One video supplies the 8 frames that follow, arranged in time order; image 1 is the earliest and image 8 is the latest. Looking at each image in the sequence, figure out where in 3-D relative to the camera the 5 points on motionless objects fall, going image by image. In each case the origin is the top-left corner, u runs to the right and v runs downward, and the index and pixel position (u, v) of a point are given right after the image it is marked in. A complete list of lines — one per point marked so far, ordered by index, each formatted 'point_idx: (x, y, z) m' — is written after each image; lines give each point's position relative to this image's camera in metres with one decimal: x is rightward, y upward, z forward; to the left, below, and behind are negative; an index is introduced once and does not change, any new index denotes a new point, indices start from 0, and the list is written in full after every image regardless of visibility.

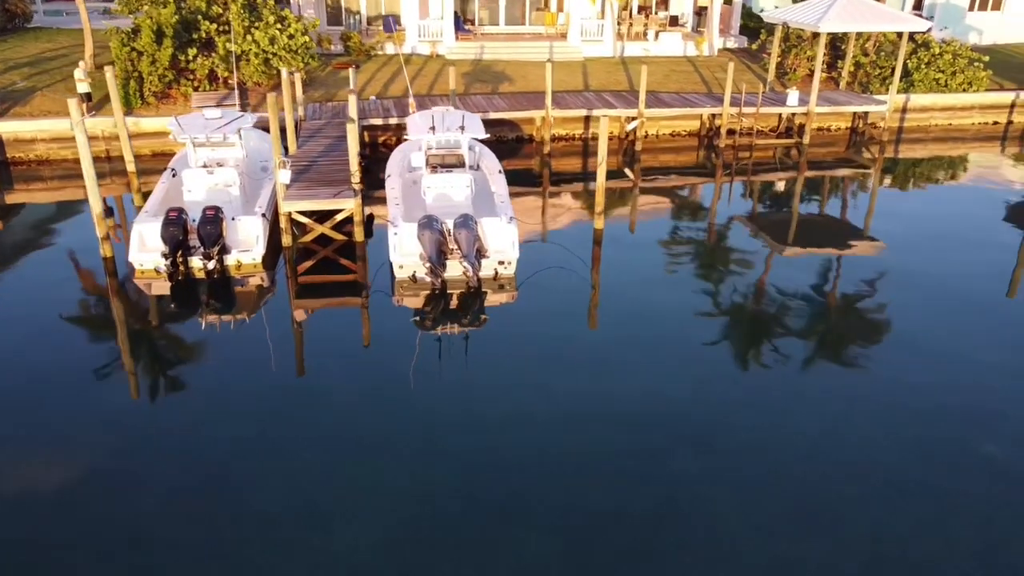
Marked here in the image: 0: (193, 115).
0: (-5.9, +3.3, +15.1) m
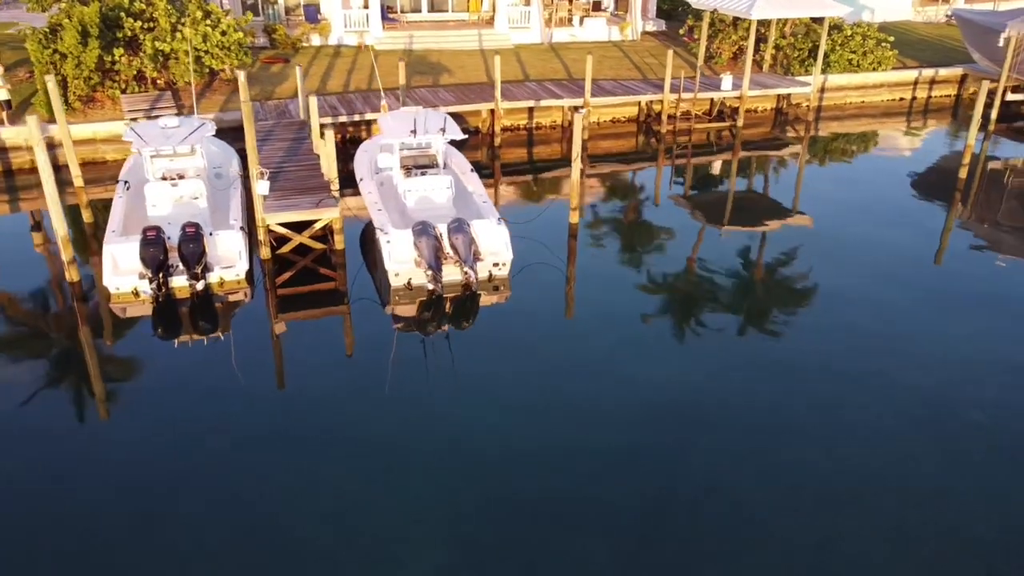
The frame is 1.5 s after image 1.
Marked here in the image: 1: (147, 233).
0: (-6.4, +3.0, +14.3) m
1: (-5.4, +0.8, +12.1) m
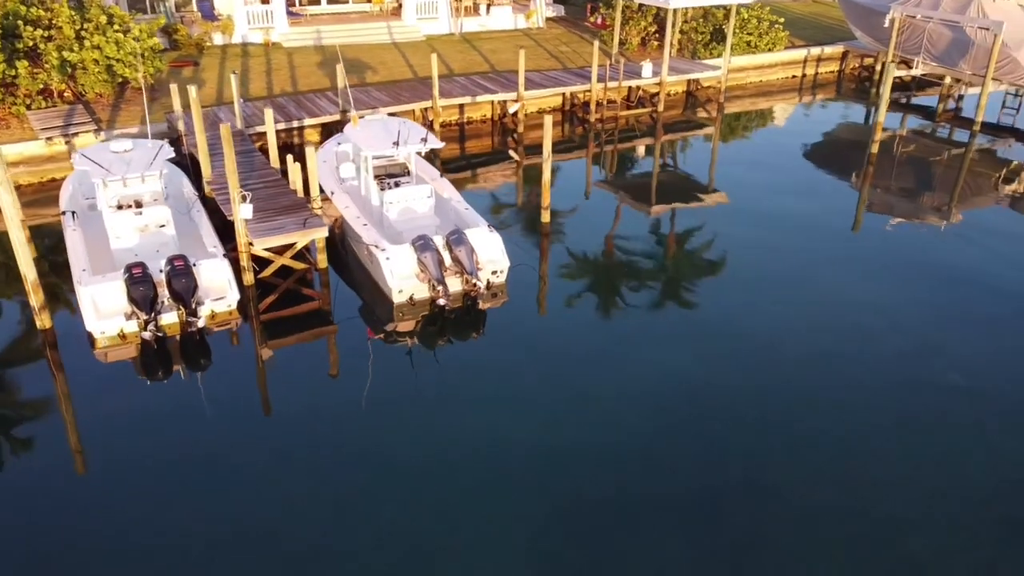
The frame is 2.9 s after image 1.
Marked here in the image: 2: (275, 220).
0: (-6.7, +2.3, +13.3) m
1: (-5.3, +0.2, +11.3) m
2: (-3.7, +1.1, +12.8) m
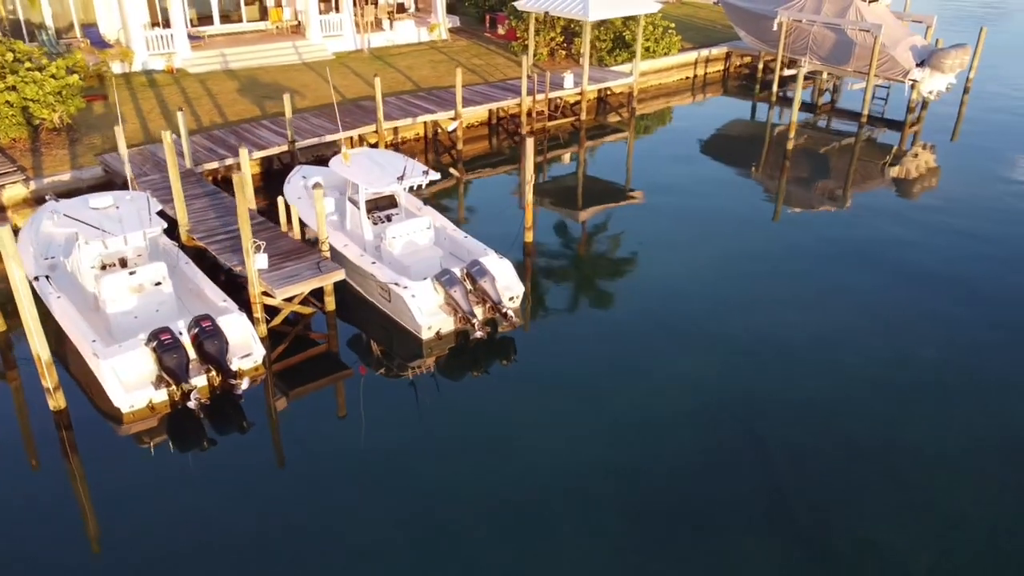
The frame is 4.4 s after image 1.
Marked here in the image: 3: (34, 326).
0: (-6.6, +1.3, +12.2) m
1: (-4.6, -0.6, +10.6) m
2: (-3.4, +0.3, +12.4) m
3: (-6.0, -0.5, +10.1) m
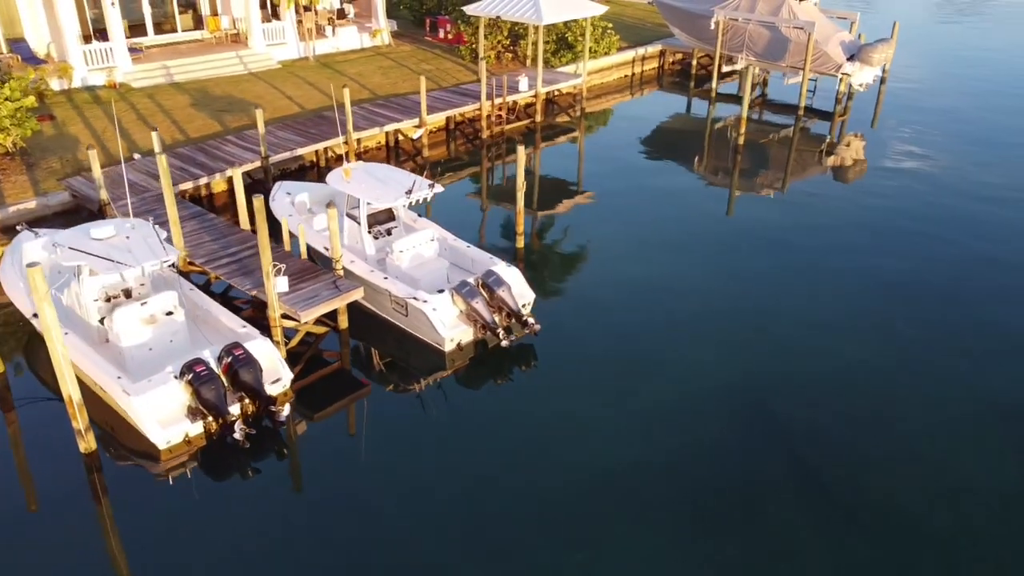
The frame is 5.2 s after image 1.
0: (-6.3, +0.8, +11.7) m
1: (-4.0, -1.0, +10.3) m
2: (-3.1, 0.0, +12.2) m
3: (-5.3, -1.0, +9.7) m
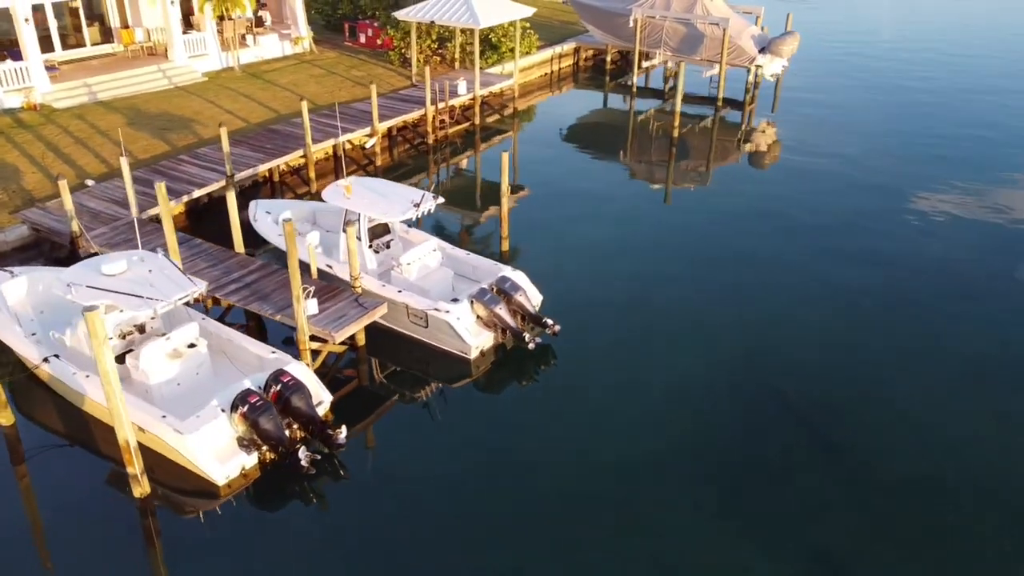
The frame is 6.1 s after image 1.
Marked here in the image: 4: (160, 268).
0: (-5.9, +0.2, +11.1) m
1: (-3.3, -1.4, +10.2) m
2: (-2.8, -0.3, +12.1) m
3: (-4.5, -1.5, +9.3) m
4: (-4.9, +0.3, +11.2) m
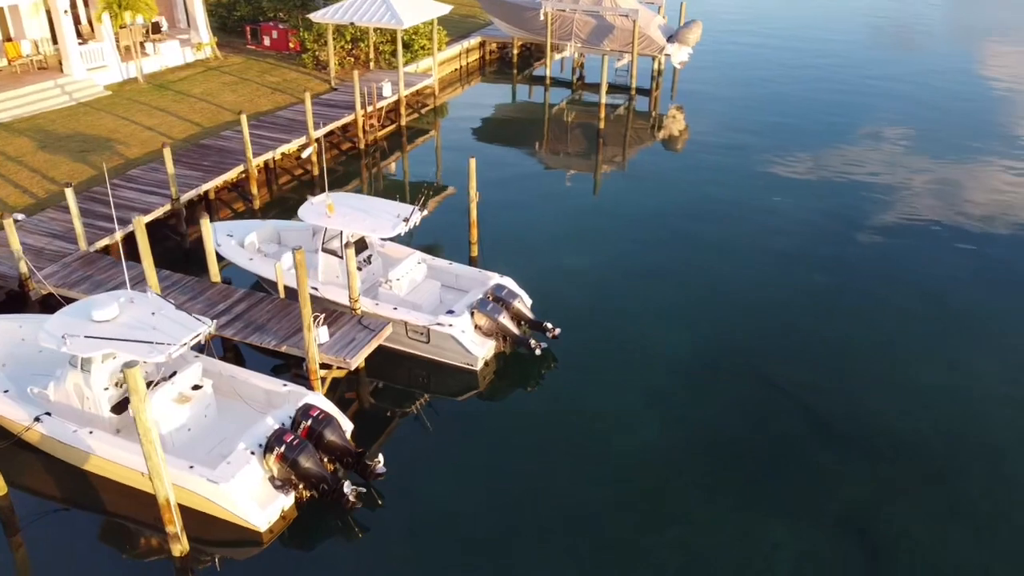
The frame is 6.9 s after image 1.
0: (-5.6, -0.4, +10.3) m
1: (-2.7, -1.8, +9.7) m
2: (-2.6, -0.7, +11.8) m
3: (-3.8, -2.0, +8.7) m
4: (-4.6, -0.3, +10.5) m
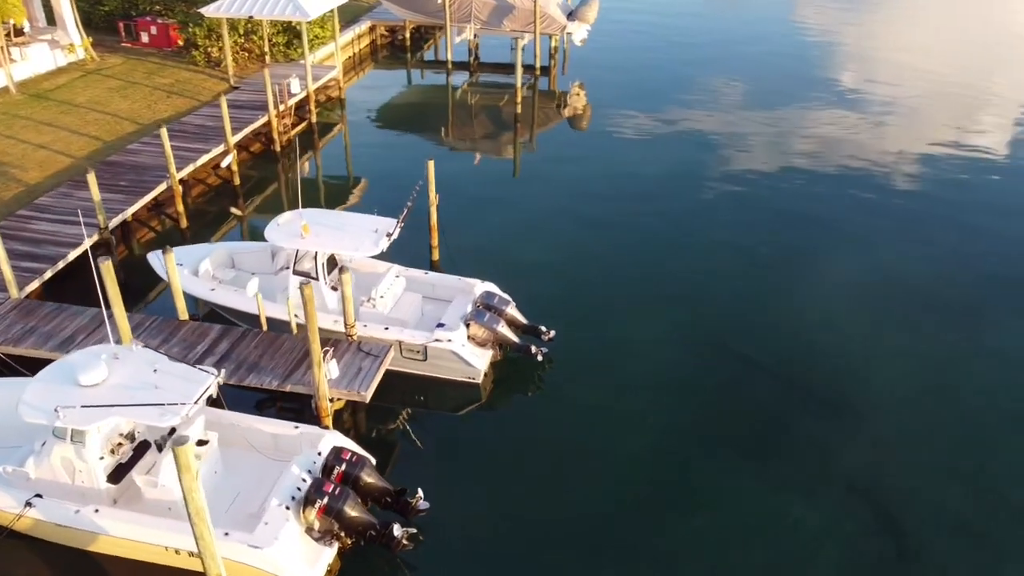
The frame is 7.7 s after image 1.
0: (-5.1, -1.1, +9.1) m
1: (-2.1, -2.3, +9.1) m
2: (-2.4, -1.1, +11.1) m
3: (-2.9, -2.6, +7.9) m
4: (-4.2, -0.9, +9.5) m
